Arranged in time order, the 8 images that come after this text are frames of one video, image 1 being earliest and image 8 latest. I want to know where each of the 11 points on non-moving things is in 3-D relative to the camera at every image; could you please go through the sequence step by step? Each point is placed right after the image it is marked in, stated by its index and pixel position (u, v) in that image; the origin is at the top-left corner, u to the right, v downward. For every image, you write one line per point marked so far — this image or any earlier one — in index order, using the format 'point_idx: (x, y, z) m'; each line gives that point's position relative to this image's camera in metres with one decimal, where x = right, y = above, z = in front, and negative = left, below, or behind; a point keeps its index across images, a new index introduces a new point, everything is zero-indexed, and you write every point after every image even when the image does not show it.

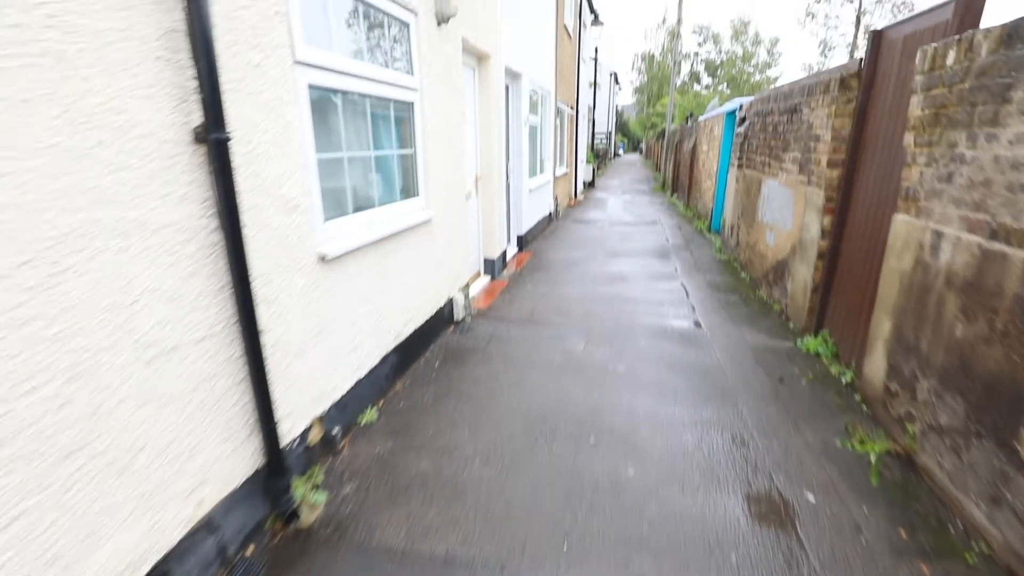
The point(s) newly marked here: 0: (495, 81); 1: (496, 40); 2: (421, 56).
0: (-0.2, +2.4, +5.7) m
1: (-0.2, +2.9, +5.6) m
2: (-0.7, +1.8, +3.7) m
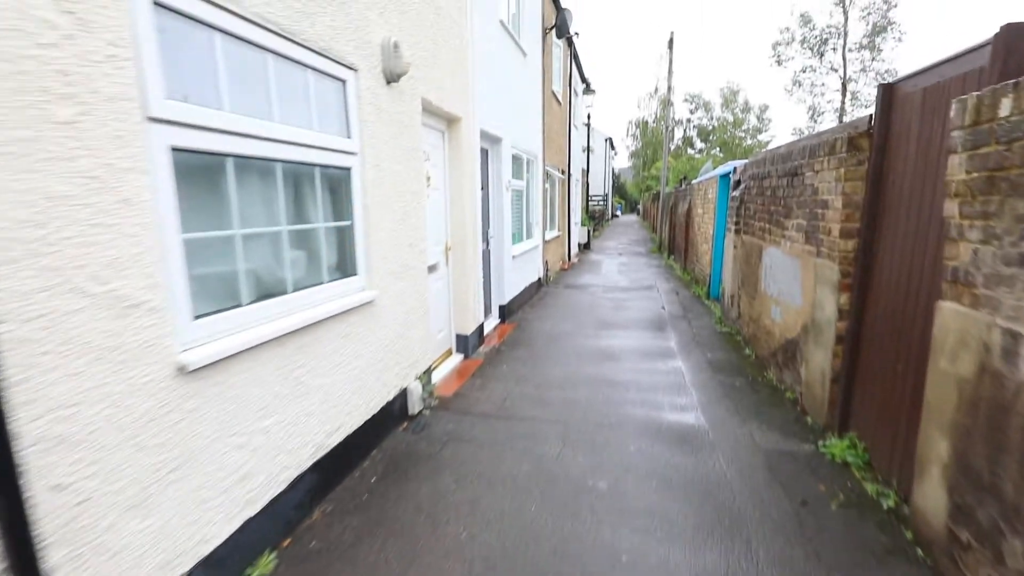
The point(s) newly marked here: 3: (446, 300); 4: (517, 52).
0: (-0.5, +1.6, +5.3) m
1: (-0.5, +2.0, +5.2) m
2: (-1.0, +1.1, +3.2) m
3: (-0.7, -0.1, +5.2) m
4: (+0.1, +3.6, +7.4) m
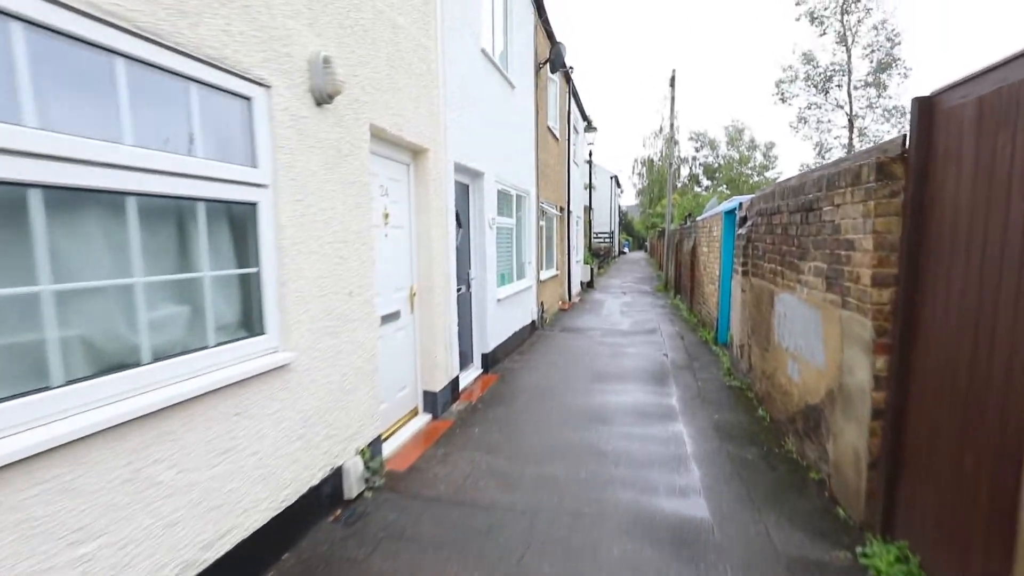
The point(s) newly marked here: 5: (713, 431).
0: (-0.7, +1.1, +4.7) m
1: (-0.7, +1.5, +4.7) m
2: (-1.3, +0.8, +2.6) m
3: (-1.0, -0.6, +4.6) m
4: (-0.1, +3.0, +7.0) m
5: (+1.9, -1.4, +4.5) m
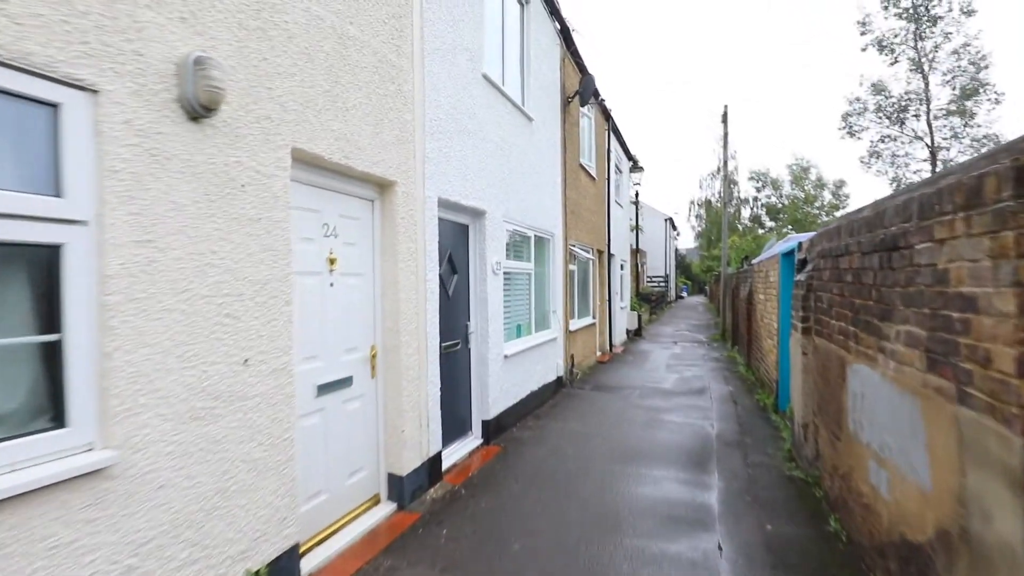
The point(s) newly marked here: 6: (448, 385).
0: (-0.9, +0.6, +4.0) m
1: (-0.8, +1.0, +4.0) m
2: (-1.7, +0.5, +2.0) m
3: (-1.2, -1.1, +3.7) m
4: (+0.1, +2.3, +6.3) m
5: (+1.7, -1.8, +3.3) m
6: (-0.7, -1.0, +4.9) m
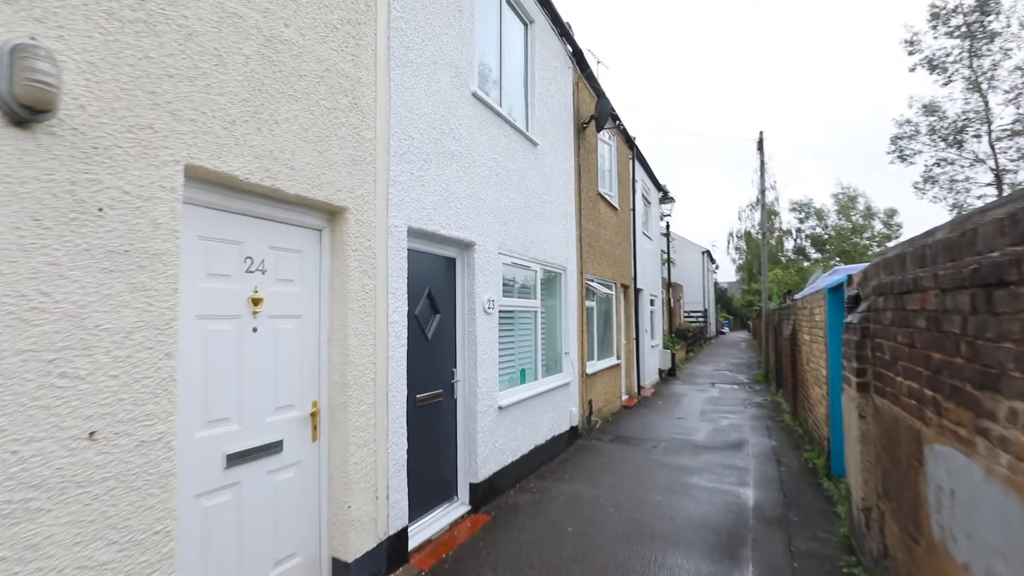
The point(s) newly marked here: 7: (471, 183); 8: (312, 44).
0: (-1.0, +0.3, +3.4) m
1: (-1.0, +0.7, +3.5) m
2: (-2.0, +0.3, +1.4) m
3: (-1.4, -1.4, +3.0) m
4: (+0.1, +1.8, +5.8) m
5: (+1.5, -2.1, +2.3) m
6: (-0.8, -1.4, +4.2) m
7: (-0.4, +1.0, +4.7) m
8: (-1.3, +1.5, +3.0) m
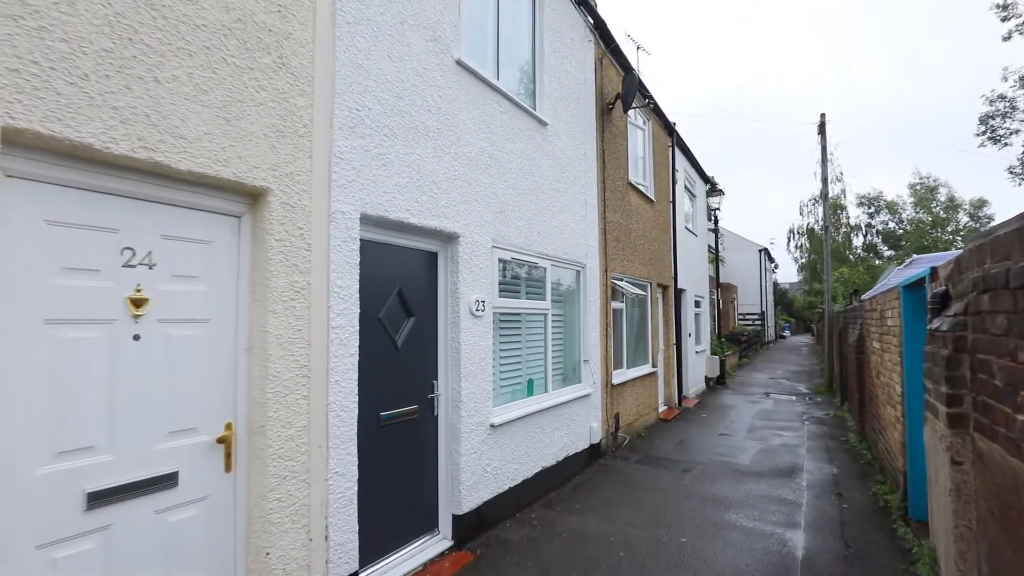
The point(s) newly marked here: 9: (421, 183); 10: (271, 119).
0: (-1.3, +0.3, +2.8) m
1: (-1.2, +0.7, +2.9) m
2: (-2.4, +0.4, +1.0) m
3: (-1.6, -1.4, +2.5) m
4: (+0.1, +1.8, +5.0) m
5: (+1.1, -2.0, +1.5) m
6: (-0.9, -1.4, +3.6) m
7: (-0.5, +1.1, +4.1) m
8: (-1.5, +1.6, +2.5) m
9: (-0.7, +0.8, +3.7) m
10: (-1.4, +1.0, +2.7) m
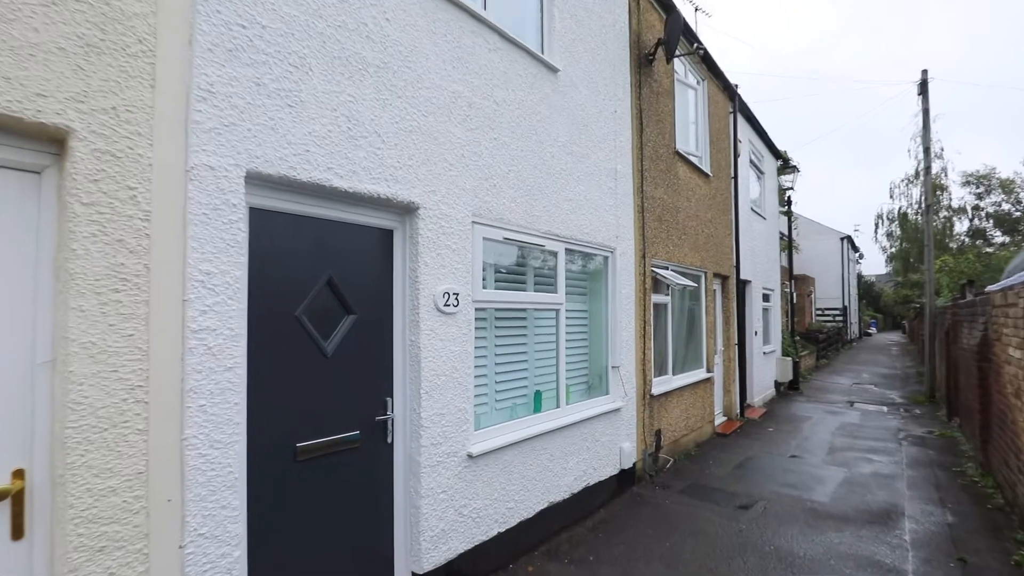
0: (-1.5, +0.3, +2.0) m
1: (-1.5, +0.8, +2.0) m
2: (-2.9, +0.4, +0.3) m
3: (-1.9, -1.3, +1.7) m
4: (0.0, +1.9, +4.0) m
5: (+0.7, -2.0, +0.3) m
6: (-1.1, -1.3, +2.7) m
7: (-0.7, +1.1, +3.1) m
8: (-1.9, +1.6, +1.6) m
9: (-0.9, +0.9, +2.8) m
10: (-1.7, +1.0, +1.8) m
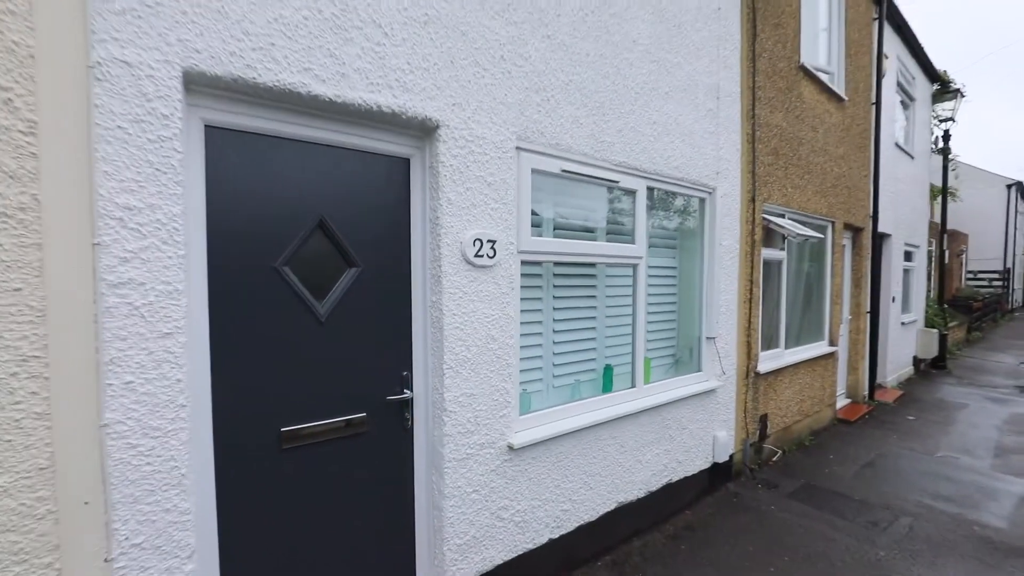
0: (-1.5, +0.5, +1.4) m
1: (-1.5, +1.0, +1.4) m
2: (-3.2, +0.5, 0.0) m
3: (-1.9, -1.1, +1.4) m
4: (+0.4, +2.2, +3.0) m
5: (+0.4, -1.9, -0.4) m
6: (-0.9, -1.1, +2.2) m
7: (-0.4, +1.4, +2.3) m
8: (-1.9, +1.8, +1.1) m
9: (-0.7, +1.1, +2.1) m
10: (-1.6, +1.2, +1.3) m
